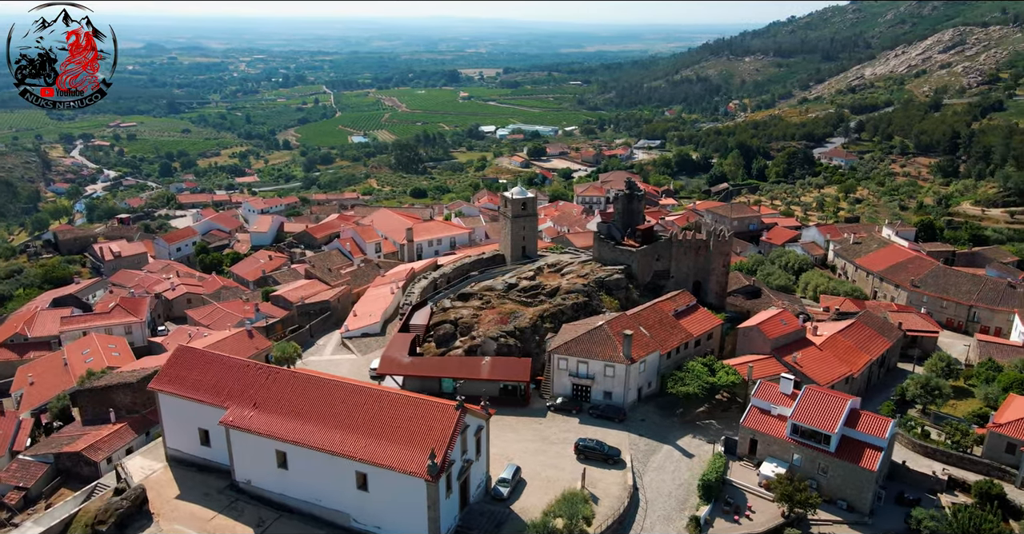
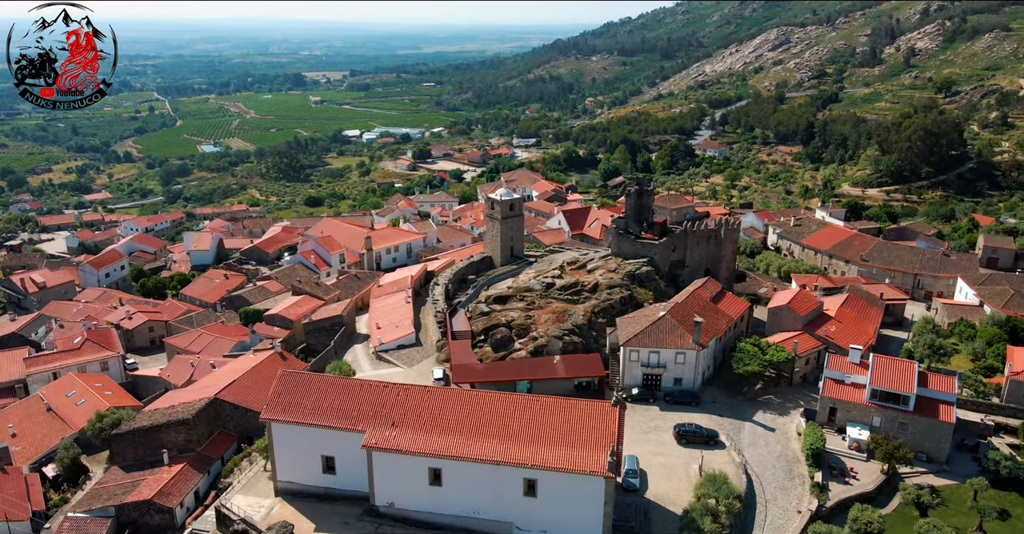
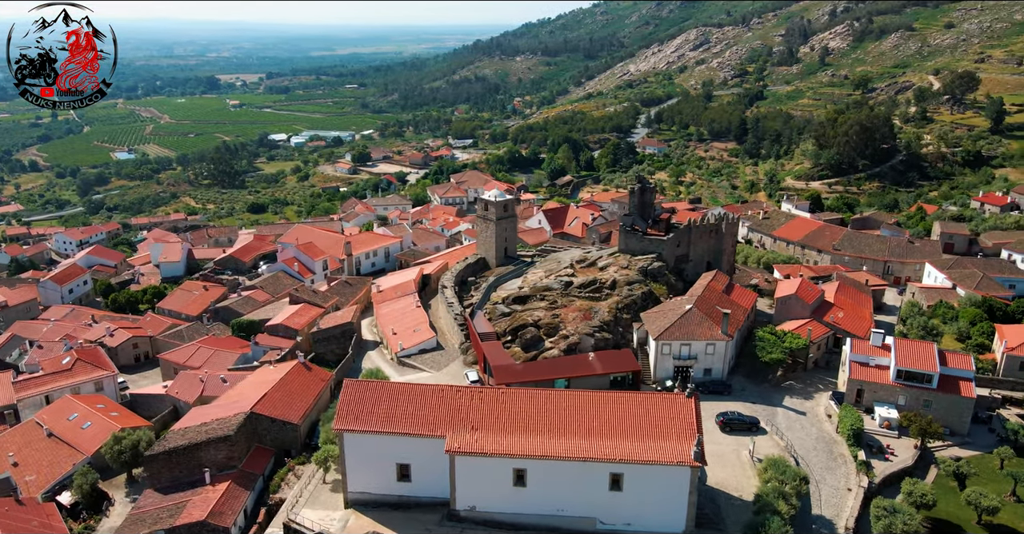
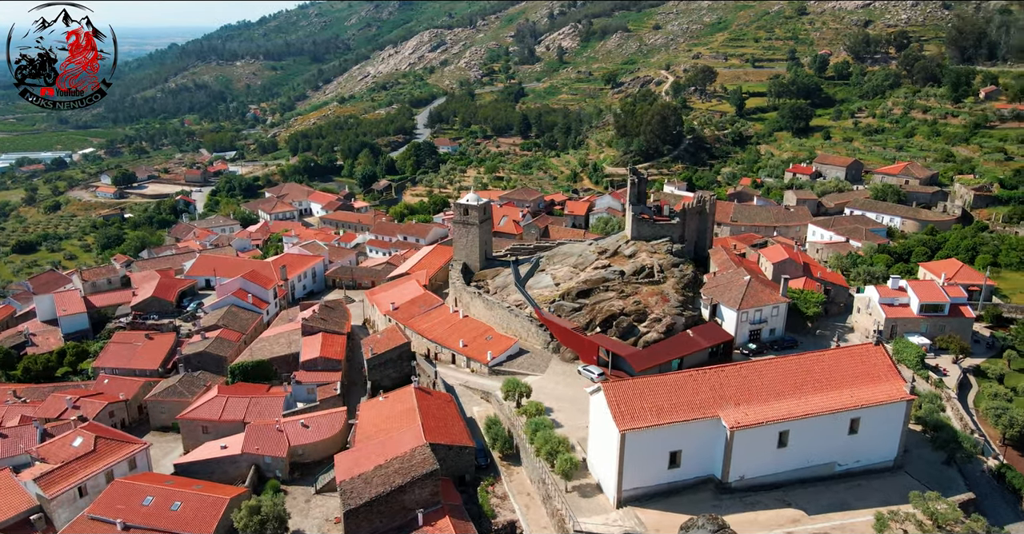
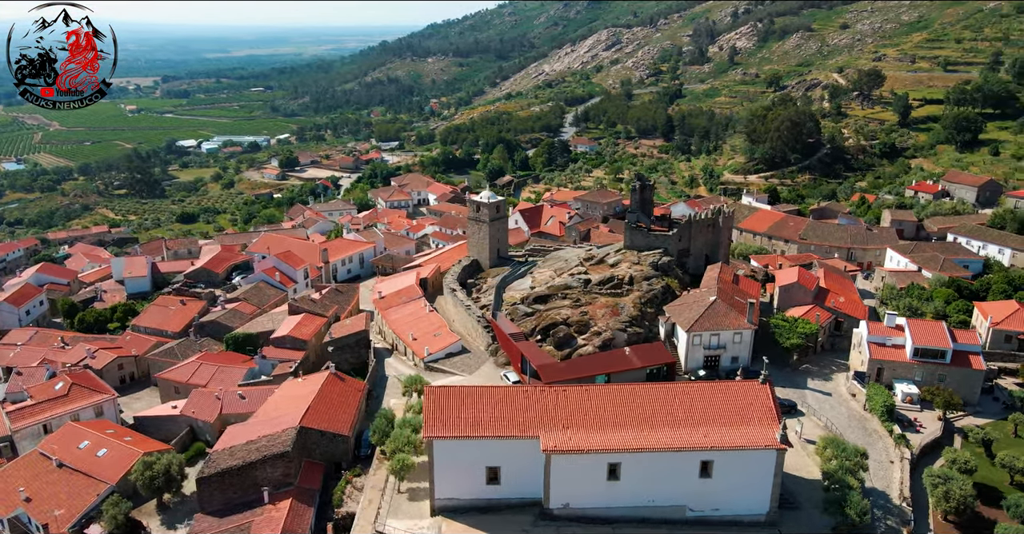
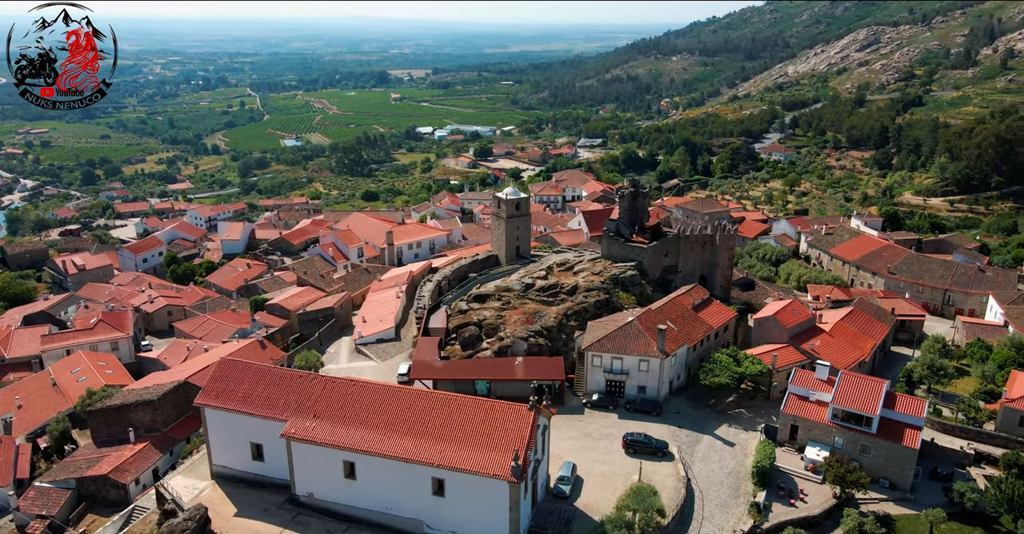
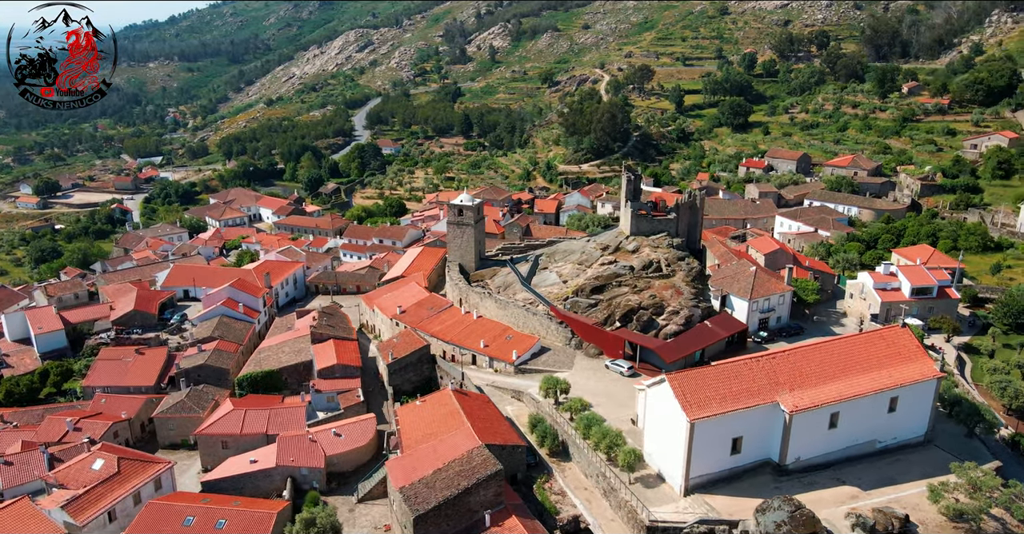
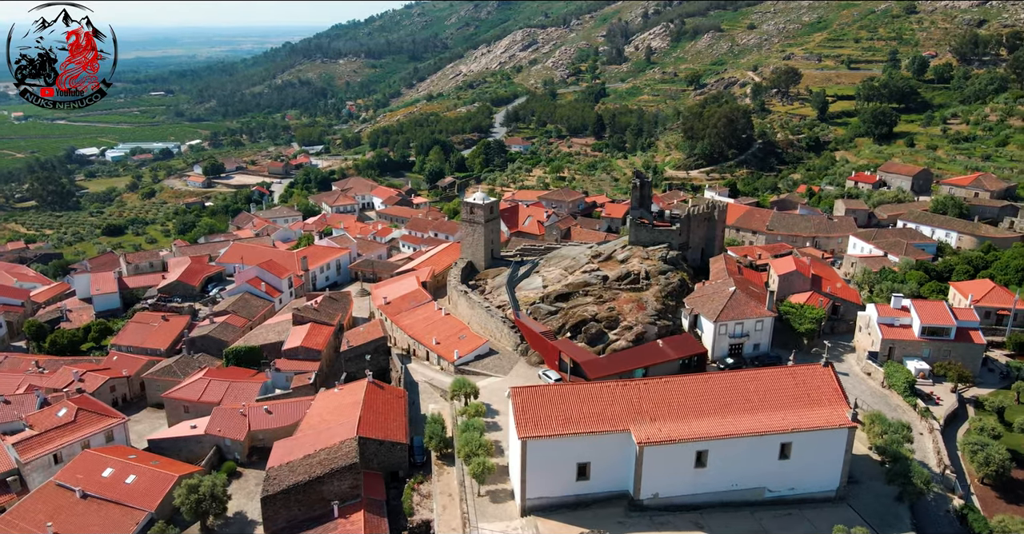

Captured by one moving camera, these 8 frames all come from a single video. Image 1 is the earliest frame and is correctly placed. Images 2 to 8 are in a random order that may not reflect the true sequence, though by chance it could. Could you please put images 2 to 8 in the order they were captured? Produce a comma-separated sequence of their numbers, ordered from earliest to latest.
6, 2, 3, 5, 8, 4, 7
